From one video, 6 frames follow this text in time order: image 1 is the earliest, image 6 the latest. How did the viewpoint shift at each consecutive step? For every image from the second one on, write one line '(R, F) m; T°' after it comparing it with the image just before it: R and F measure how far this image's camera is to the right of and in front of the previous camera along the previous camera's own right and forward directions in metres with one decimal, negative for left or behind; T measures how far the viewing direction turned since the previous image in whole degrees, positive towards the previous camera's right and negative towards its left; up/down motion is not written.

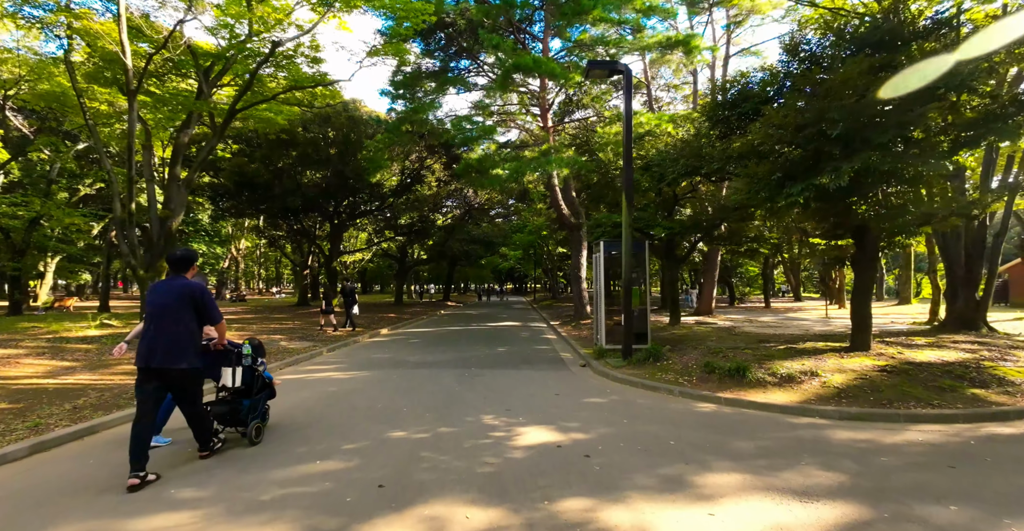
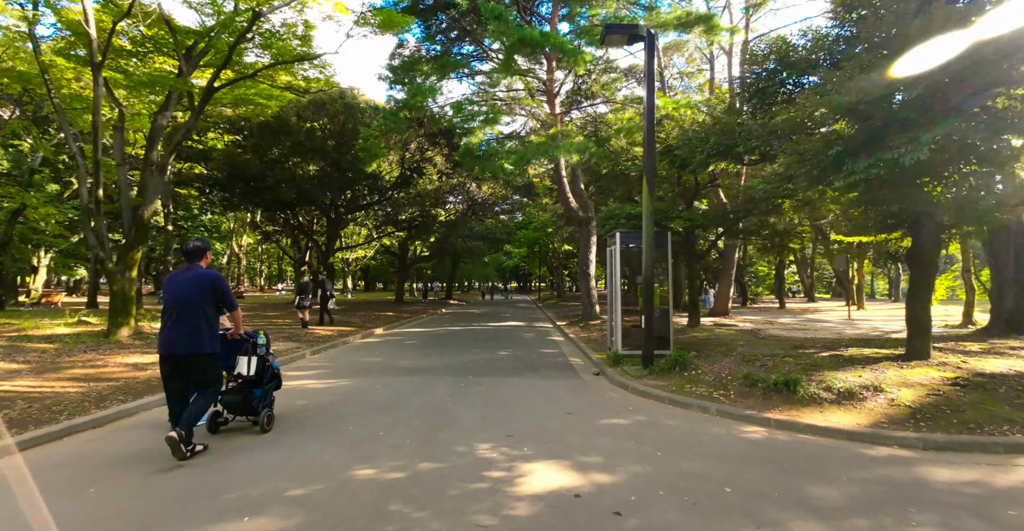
(0.0, +1.4) m; 0°
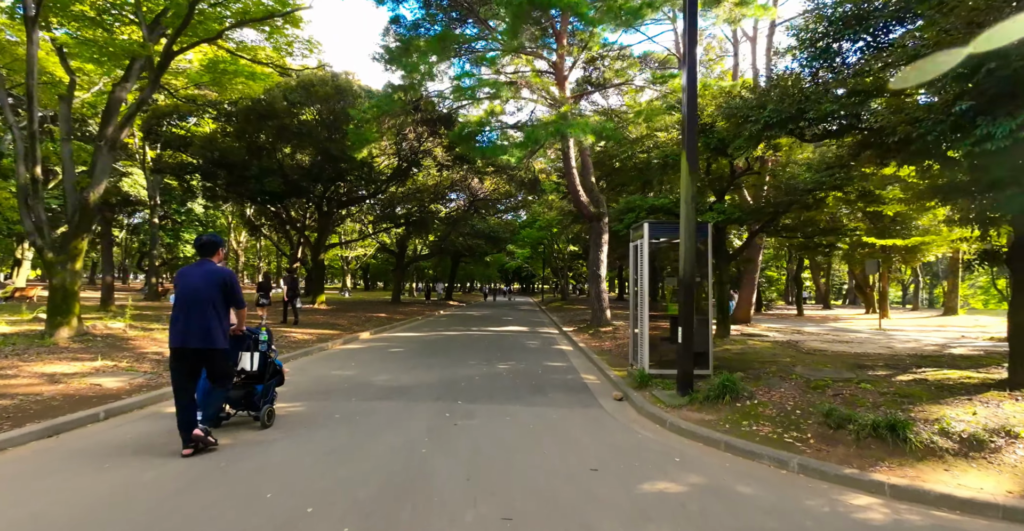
(0.0, +2.0) m; 0°
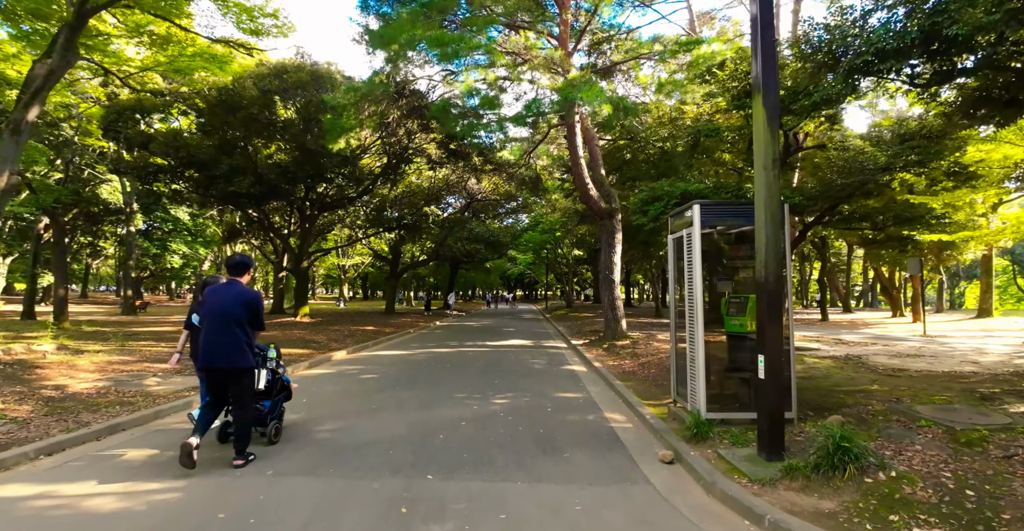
(+0.1, +2.4) m; 0°
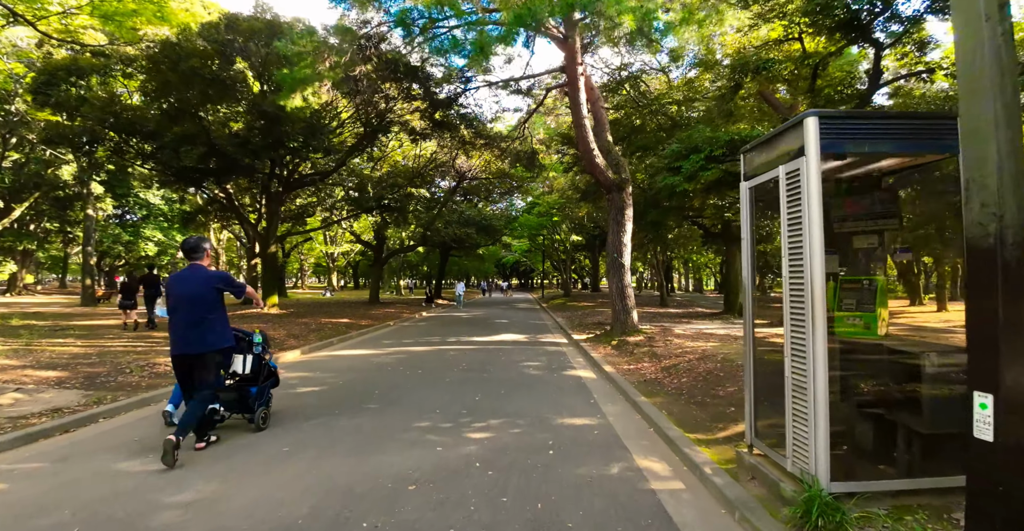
(+0.1, +2.5) m; 0°
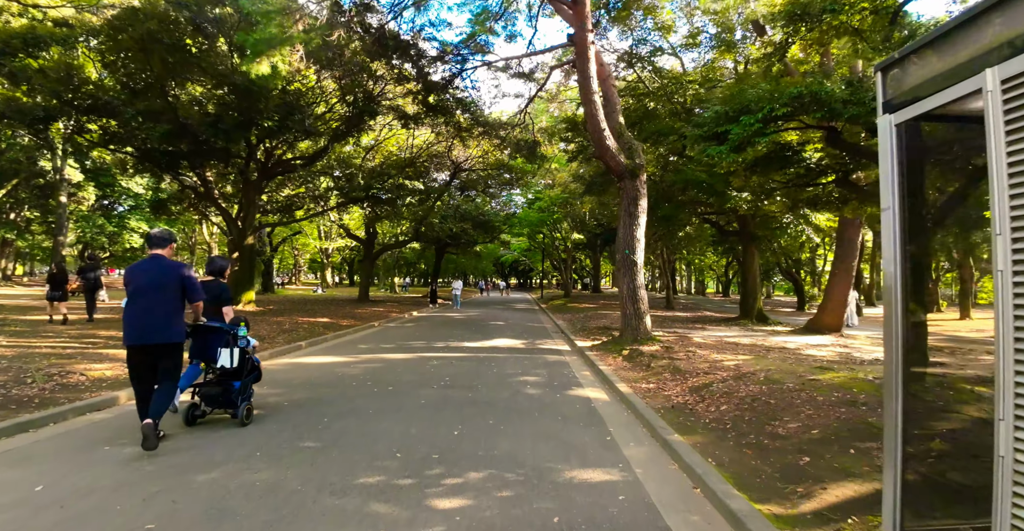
(+0.1, +1.7) m; 0°
